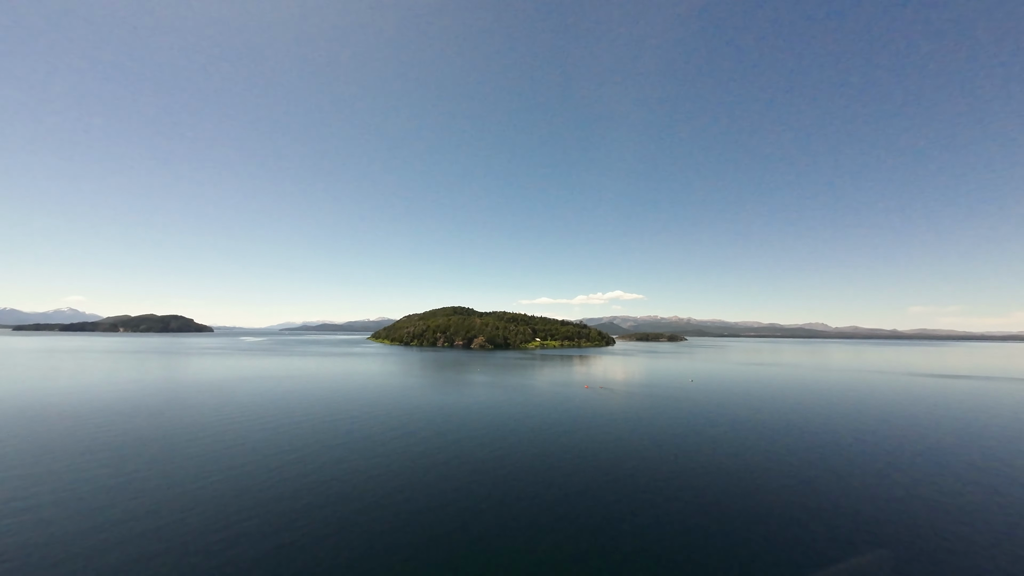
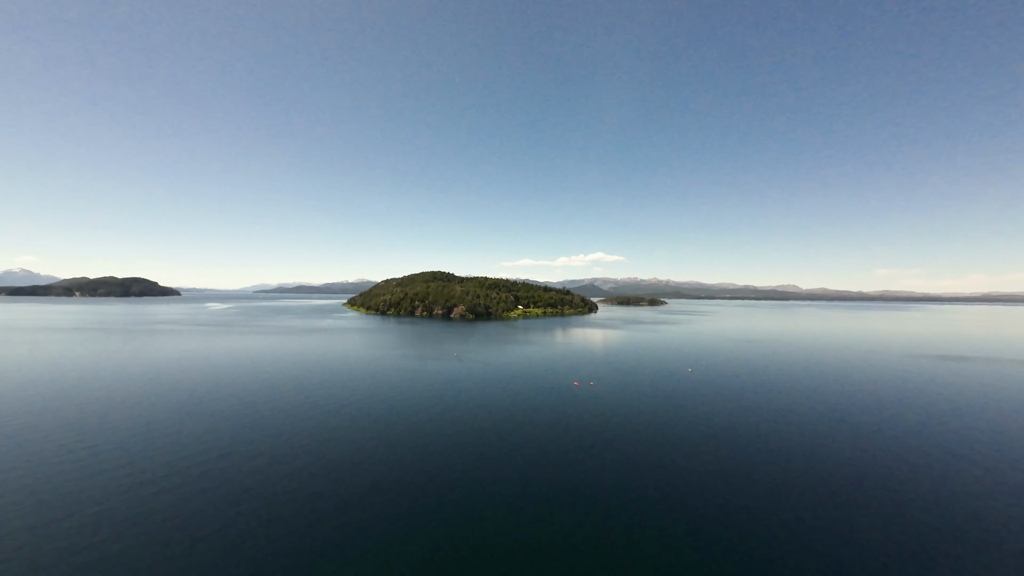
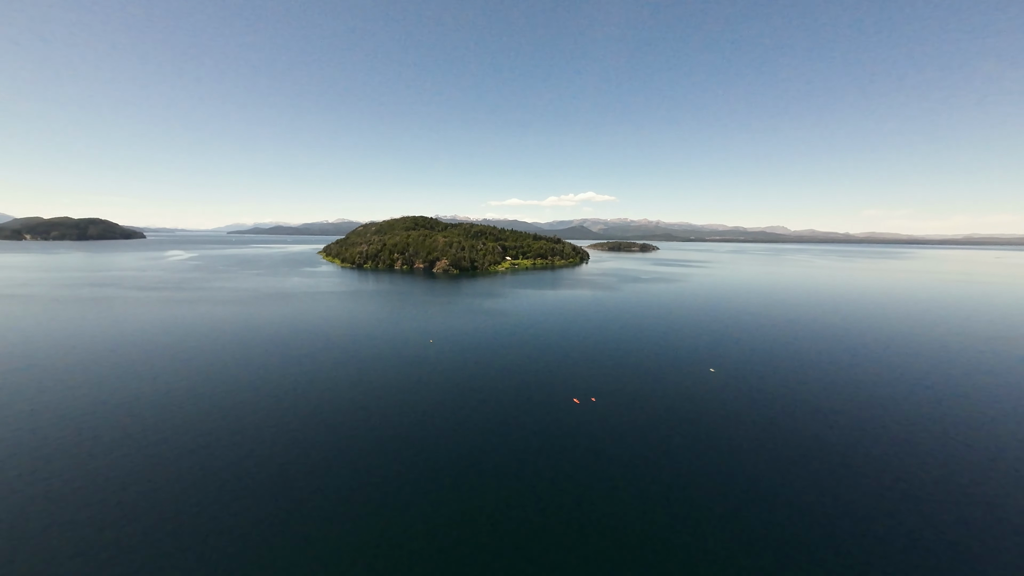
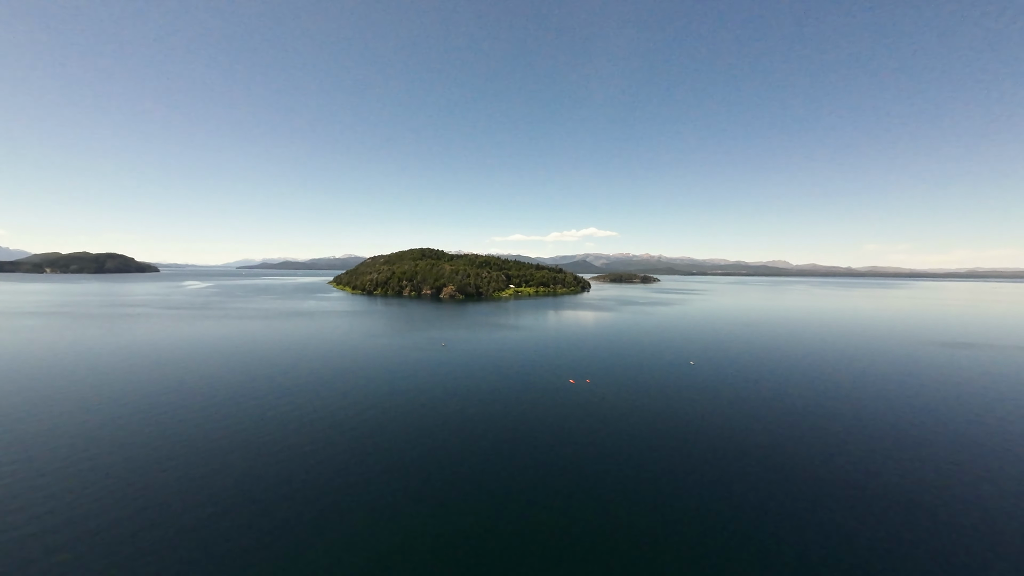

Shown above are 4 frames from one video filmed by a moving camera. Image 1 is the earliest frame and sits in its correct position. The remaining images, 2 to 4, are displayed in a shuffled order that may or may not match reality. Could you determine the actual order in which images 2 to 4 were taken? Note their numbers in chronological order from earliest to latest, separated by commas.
2, 4, 3
